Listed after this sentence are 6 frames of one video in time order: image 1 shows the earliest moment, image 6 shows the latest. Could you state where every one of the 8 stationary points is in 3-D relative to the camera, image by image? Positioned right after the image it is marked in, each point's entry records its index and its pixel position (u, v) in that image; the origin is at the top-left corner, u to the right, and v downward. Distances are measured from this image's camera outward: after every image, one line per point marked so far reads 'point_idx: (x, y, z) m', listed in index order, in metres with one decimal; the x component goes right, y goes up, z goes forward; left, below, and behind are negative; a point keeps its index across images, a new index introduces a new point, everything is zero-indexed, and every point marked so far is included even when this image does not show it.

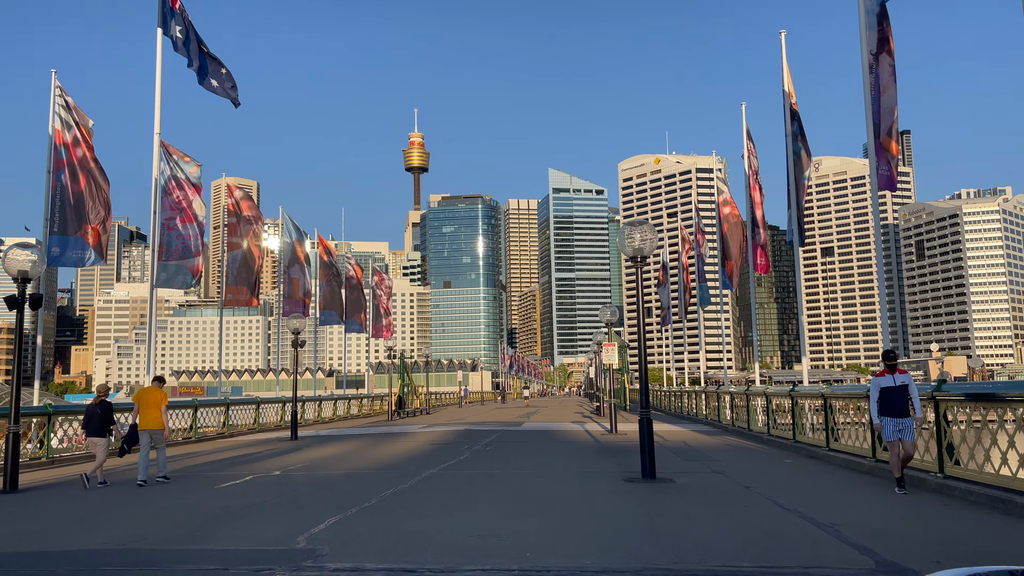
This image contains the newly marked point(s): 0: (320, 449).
0: (-5.0, -4.1, +19.1) m
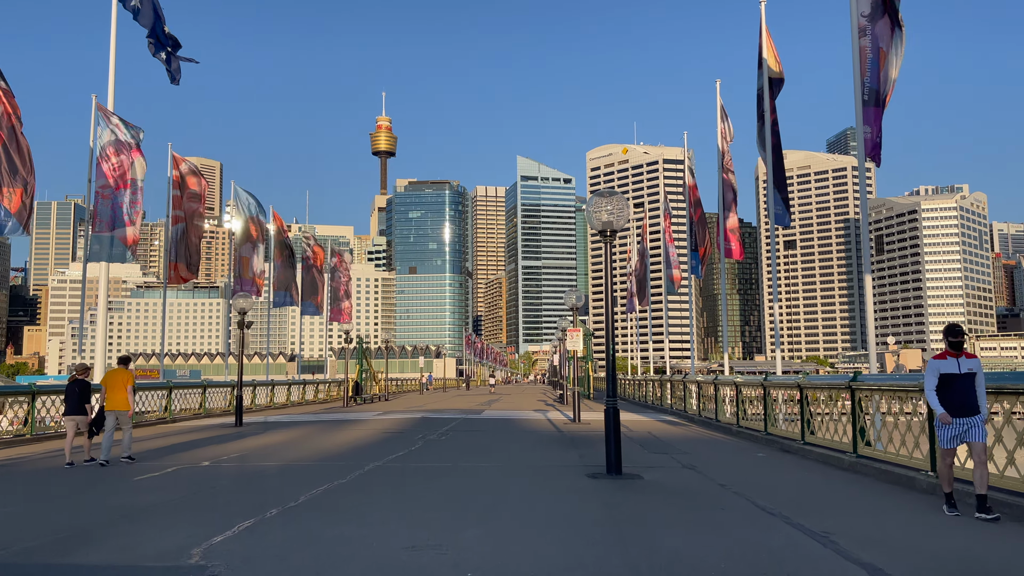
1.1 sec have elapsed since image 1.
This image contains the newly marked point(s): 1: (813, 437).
0: (-6.0, -3.6, +17.9) m
1: (+5.2, -2.6, +12.7) m
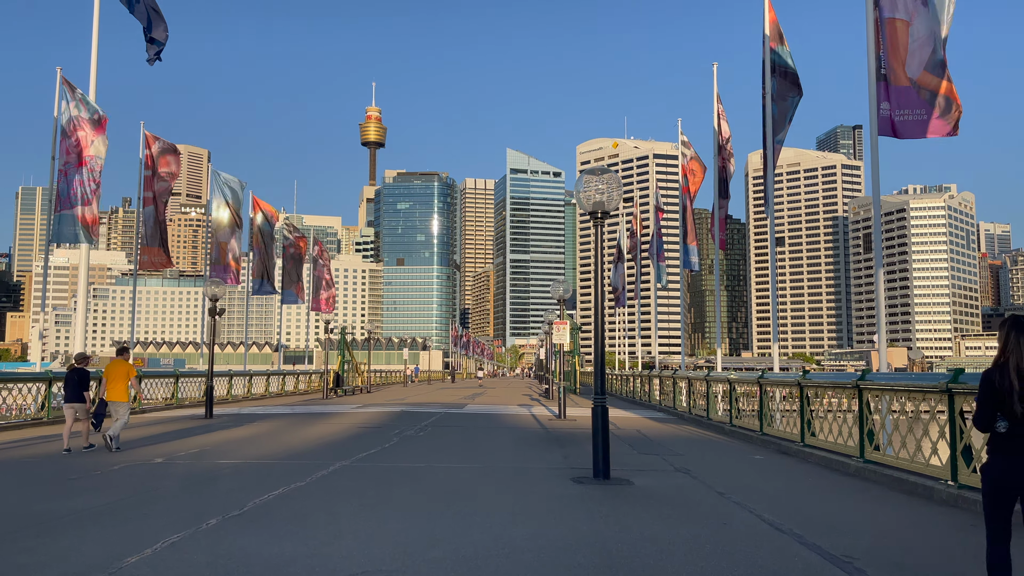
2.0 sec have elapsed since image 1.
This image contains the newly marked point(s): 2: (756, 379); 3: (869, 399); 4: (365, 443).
0: (-6.4, -3.2, +16.9) m
1: (+4.9, -2.4, +11.9) m
2: (+4.9, -1.8, +14.7) m
3: (+4.8, -1.5, +10.0) m
4: (-2.6, -2.7, +13.1) m
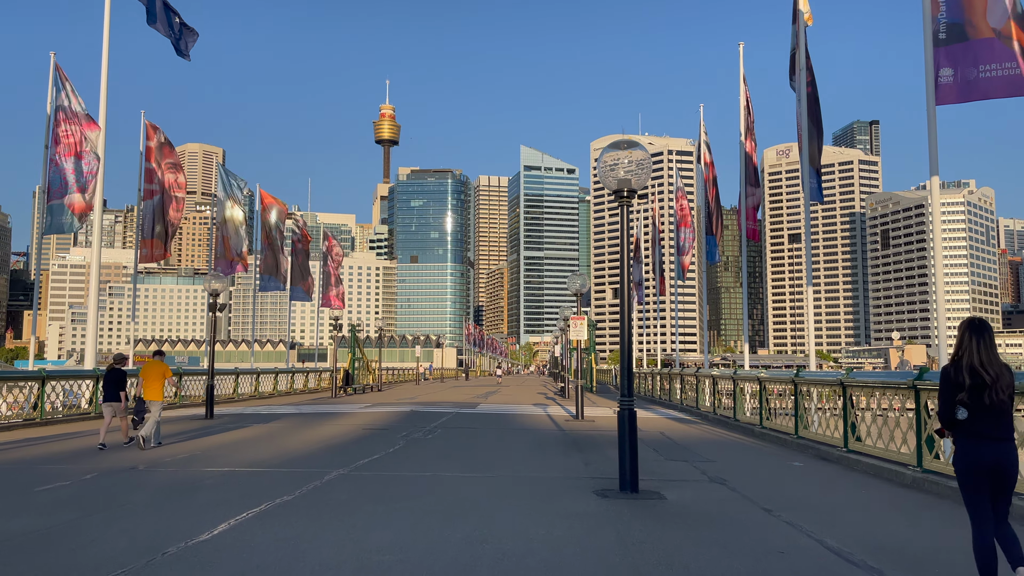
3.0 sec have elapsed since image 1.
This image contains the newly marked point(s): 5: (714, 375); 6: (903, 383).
0: (-6.1, -3.1, +16.1) m
1: (+5.1, -2.3, +10.9) m
2: (+5.1, -1.7, +13.7) m
3: (+5.0, -1.4, +8.9) m
4: (-2.4, -2.6, +12.2) m
5: (+5.4, -2.4, +19.9) m
6: (+4.9, -1.2, +9.4) m
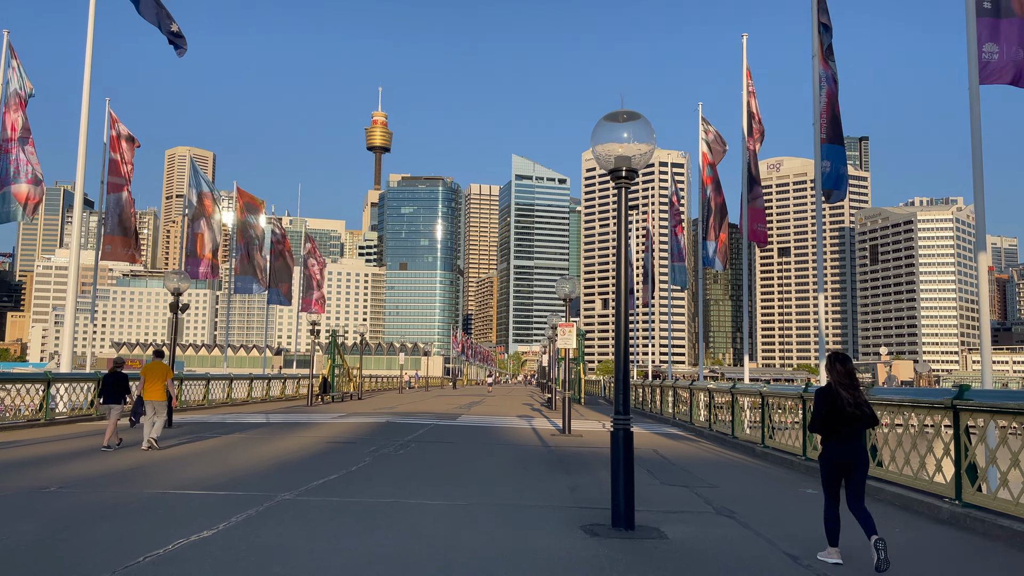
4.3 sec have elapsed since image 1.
0: (-6.5, -3.1, +14.7) m
1: (+4.8, -2.4, +9.7) m
2: (+4.8, -1.8, +12.5) m
3: (+4.7, -1.4, +7.7) m
4: (-2.7, -2.6, +10.9) m
5: (+5.0, -2.5, +18.7) m
6: (+4.7, -1.2, +8.2) m
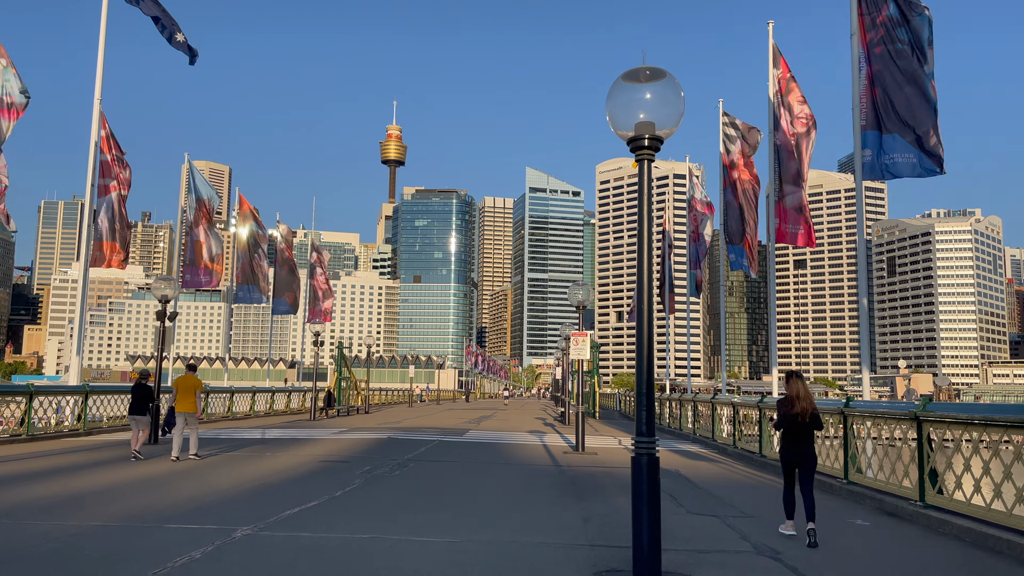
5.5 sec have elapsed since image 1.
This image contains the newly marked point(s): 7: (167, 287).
0: (-6.3, -3.2, +13.6) m
1: (+4.8, -2.4, +8.4) m
2: (+4.9, -1.8, +11.2) m
3: (+4.8, -1.4, +6.5) m
4: (-2.6, -2.6, +9.7) m
5: (+5.2, -2.7, +17.5) m
6: (+4.7, -1.2, +6.9) m
7: (-8.7, 0.0, +19.3) m
